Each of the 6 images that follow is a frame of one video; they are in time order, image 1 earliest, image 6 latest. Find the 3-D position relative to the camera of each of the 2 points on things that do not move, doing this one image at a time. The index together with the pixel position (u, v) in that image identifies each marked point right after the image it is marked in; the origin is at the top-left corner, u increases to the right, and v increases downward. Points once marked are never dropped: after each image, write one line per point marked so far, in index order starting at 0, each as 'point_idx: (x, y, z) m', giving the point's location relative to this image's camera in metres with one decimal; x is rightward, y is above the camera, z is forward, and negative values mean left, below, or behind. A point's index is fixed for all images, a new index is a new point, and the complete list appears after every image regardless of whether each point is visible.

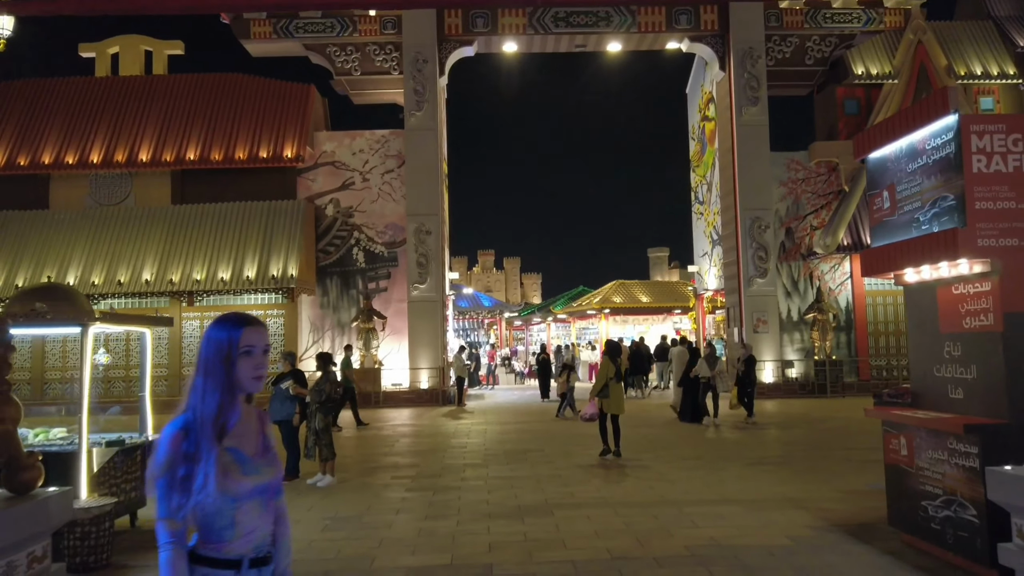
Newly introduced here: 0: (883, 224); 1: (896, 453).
0: (+2.9, +0.5, +6.2) m
1: (+2.9, -1.2, +5.9) m
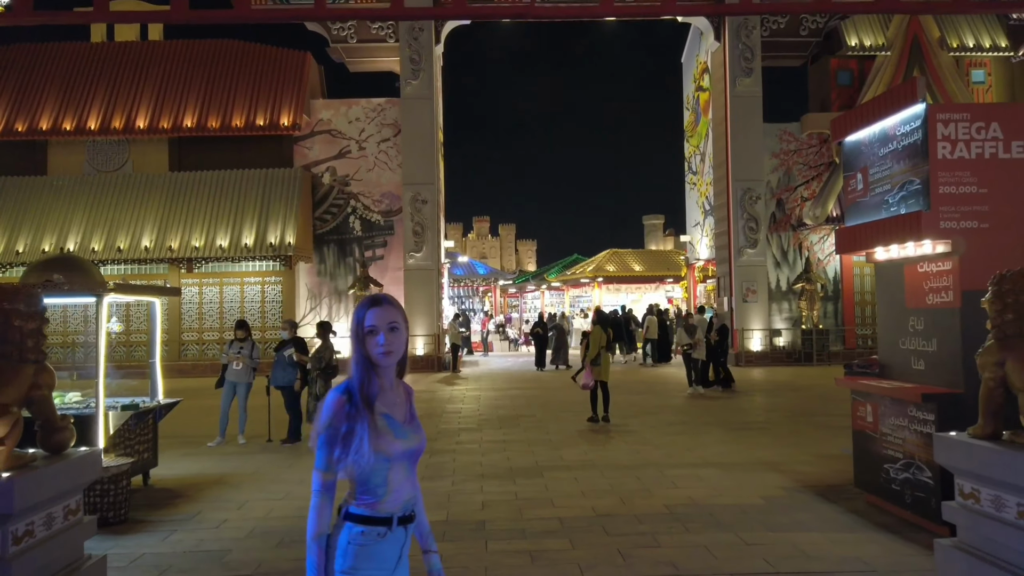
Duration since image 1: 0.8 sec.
0: (+2.9, +0.7, +6.6) m
1: (+2.8, -1.1, +6.4) m
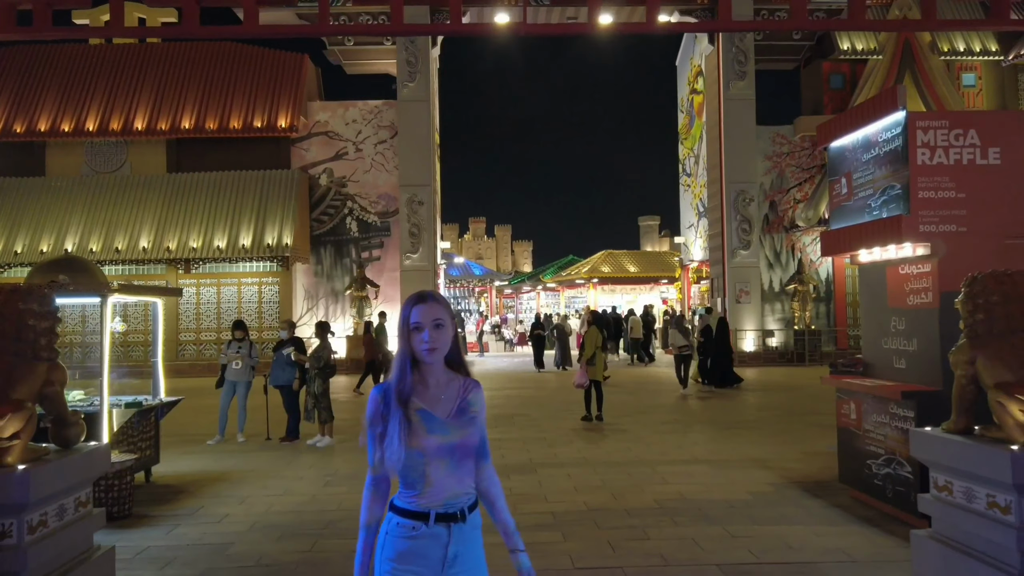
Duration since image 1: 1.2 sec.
0: (+2.8, +0.7, +6.8) m
1: (+2.8, -1.1, +6.5) m
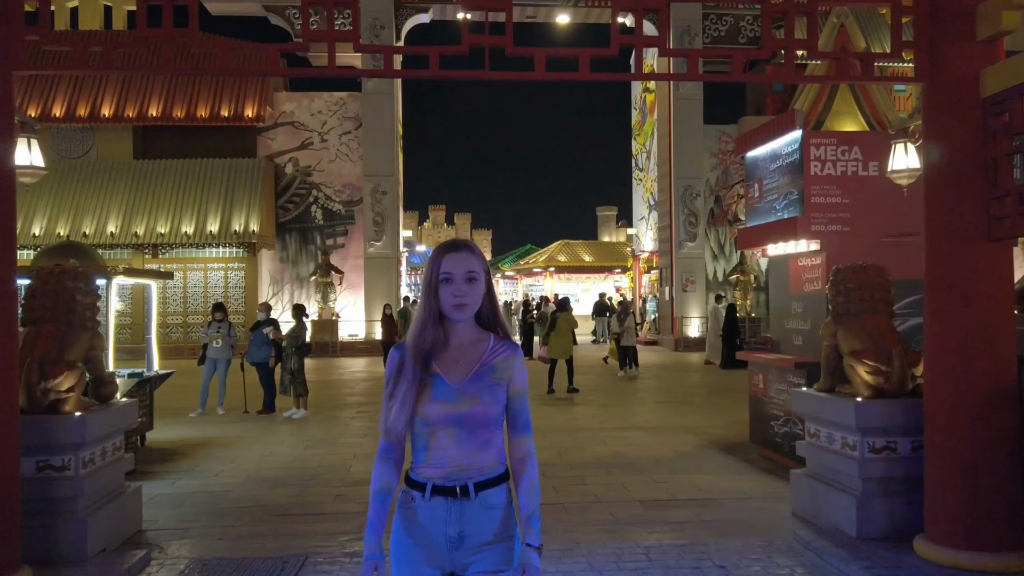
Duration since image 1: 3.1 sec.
0: (+2.4, +0.8, +7.9) m
1: (+2.4, -1.0, +7.7) m
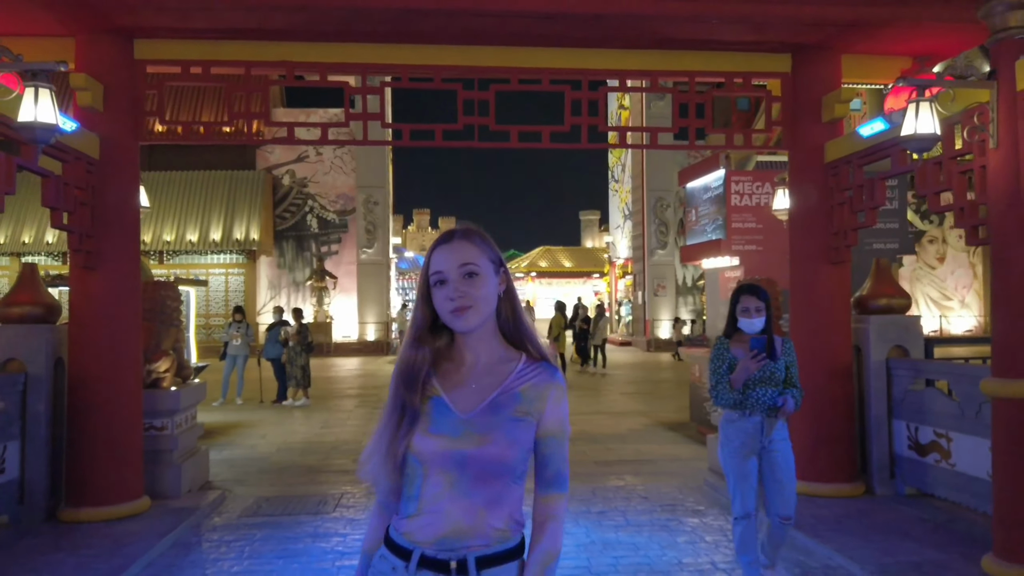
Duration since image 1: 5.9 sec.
0: (+2.2, +0.7, +9.7) m
1: (+2.2, -1.0, +9.5) m
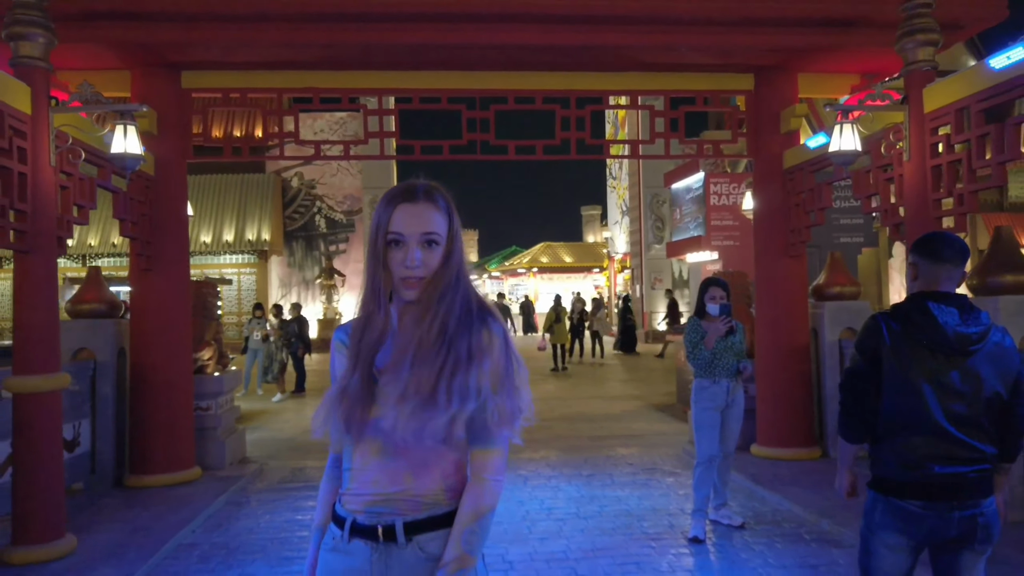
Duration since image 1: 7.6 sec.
0: (+2.2, +0.8, +10.6) m
1: (+2.2, -0.9, +10.4) m
